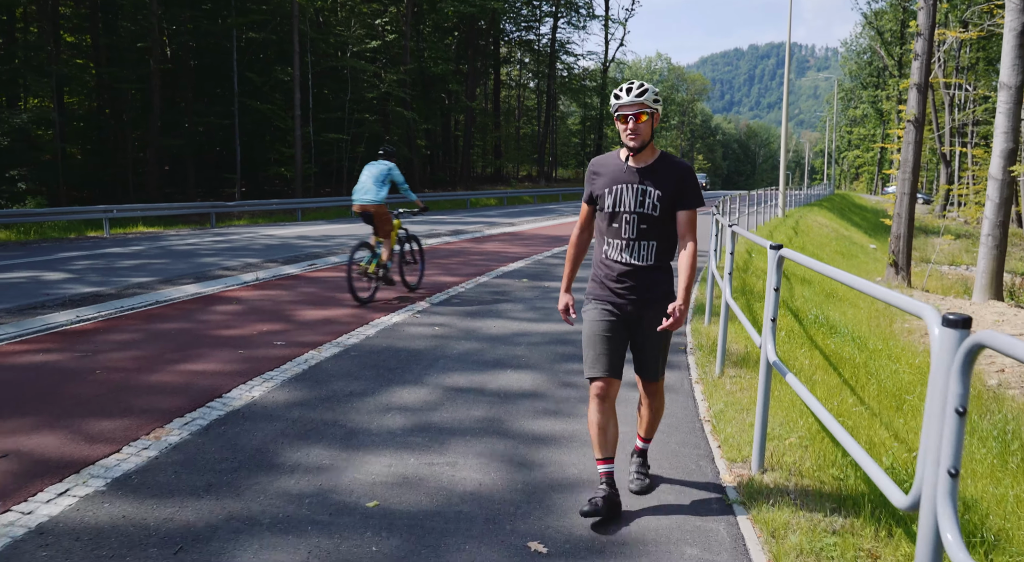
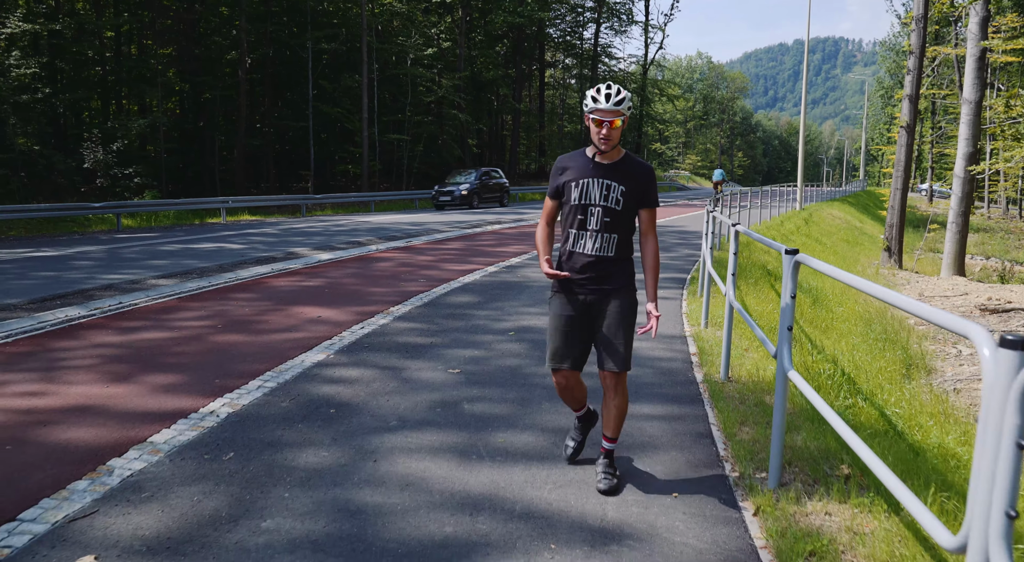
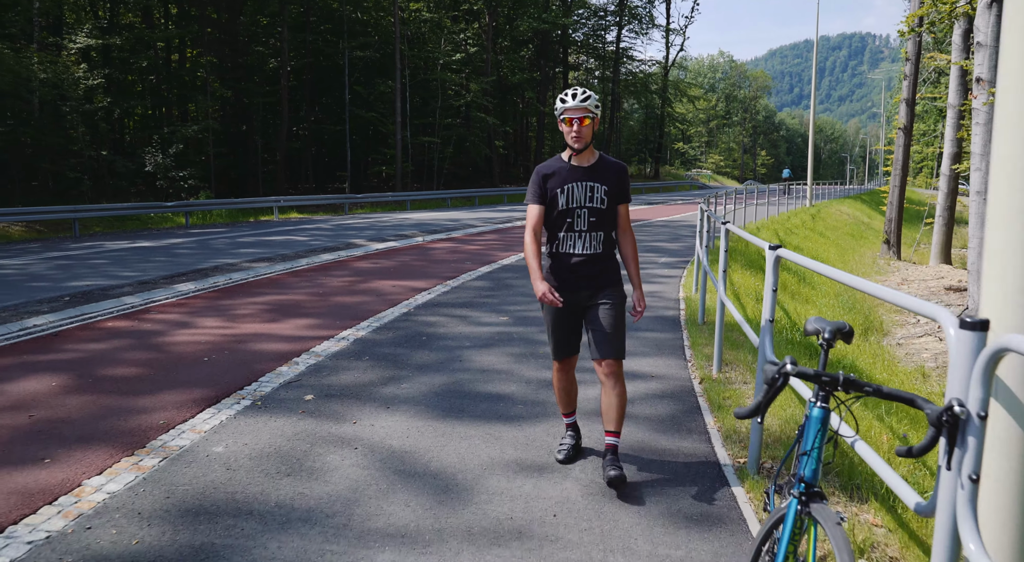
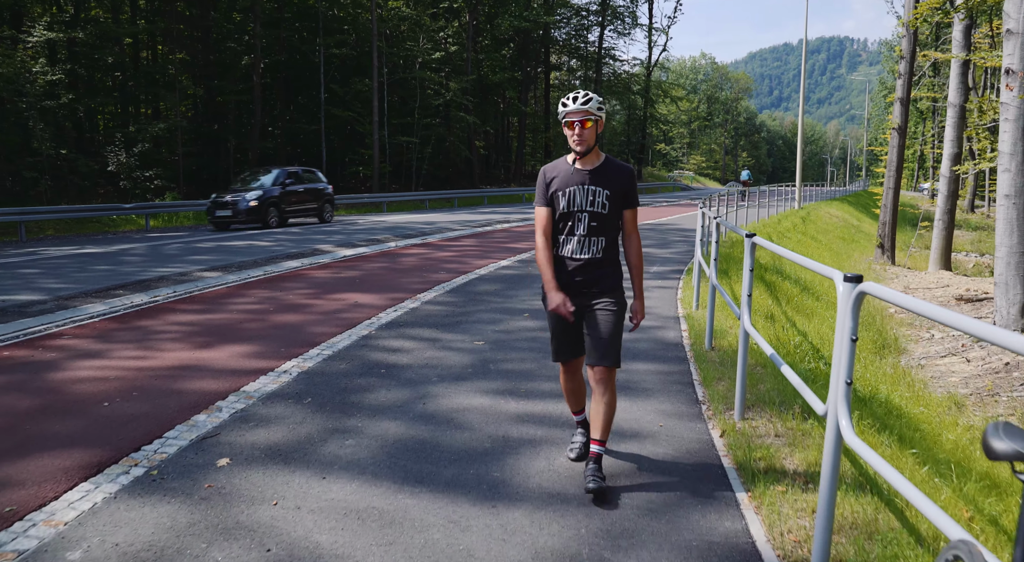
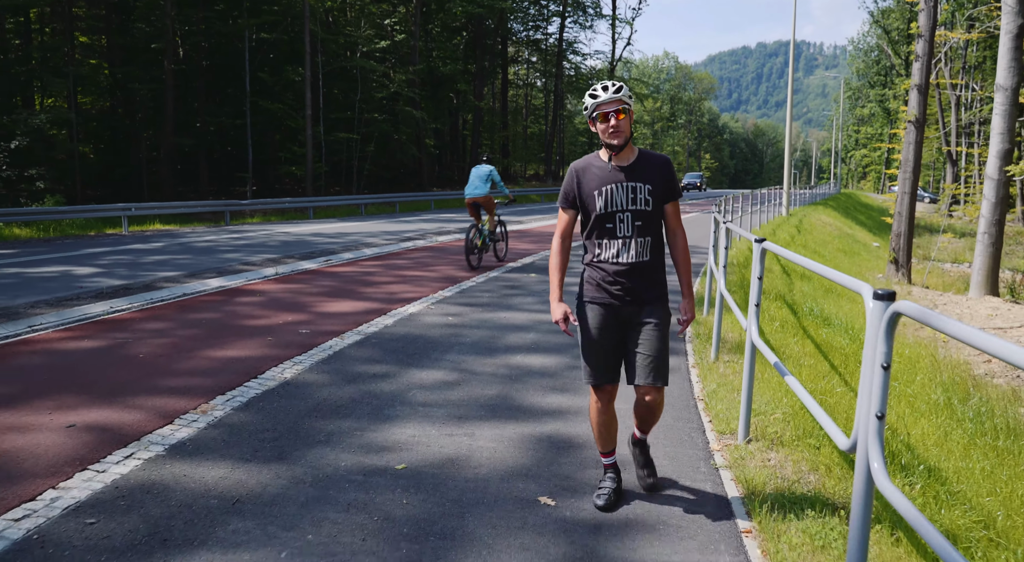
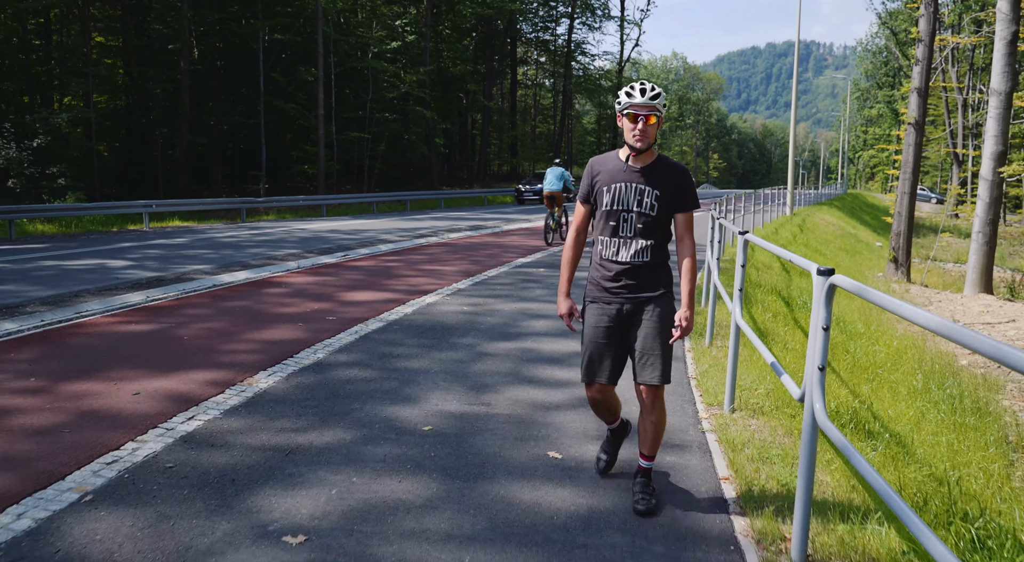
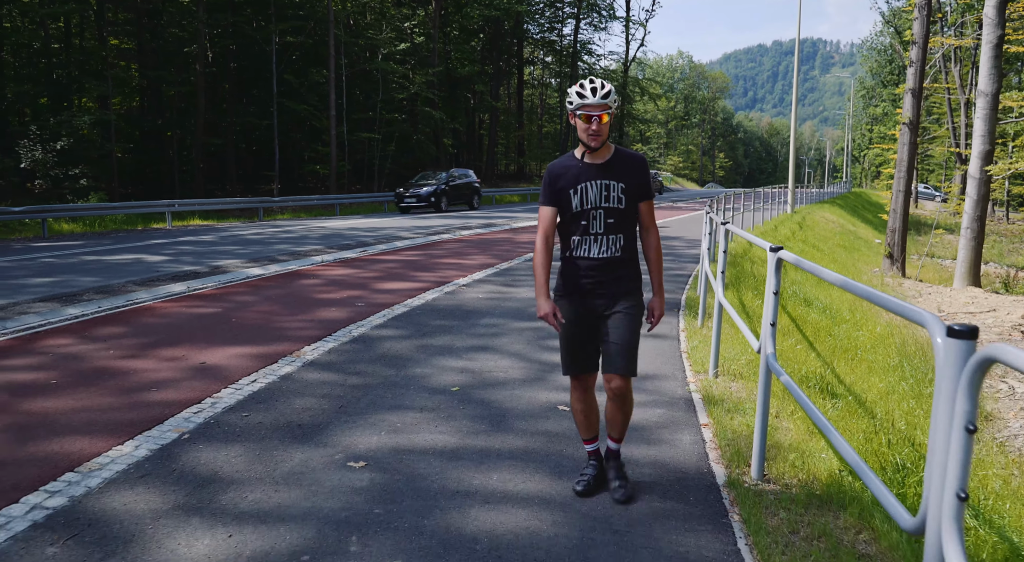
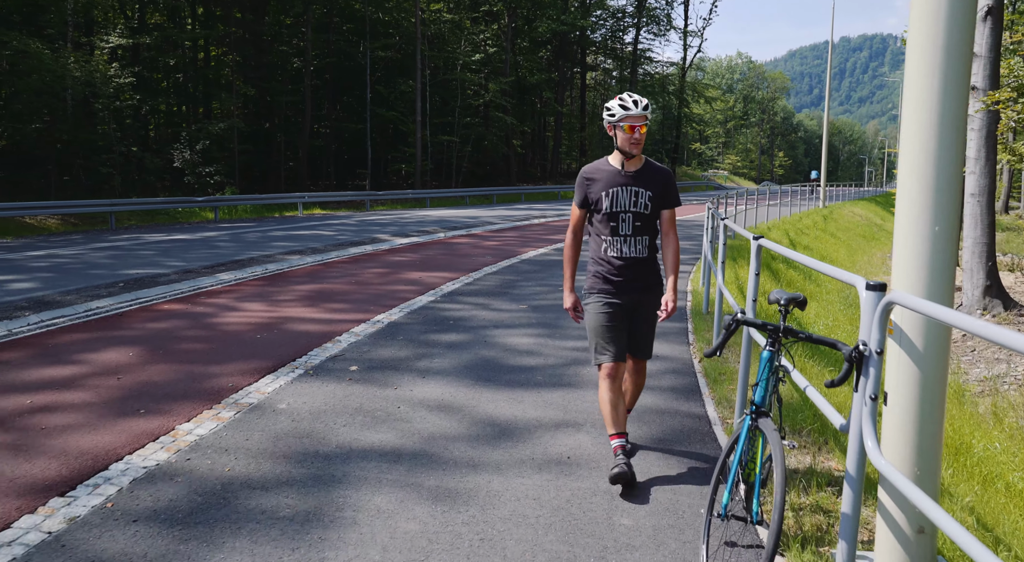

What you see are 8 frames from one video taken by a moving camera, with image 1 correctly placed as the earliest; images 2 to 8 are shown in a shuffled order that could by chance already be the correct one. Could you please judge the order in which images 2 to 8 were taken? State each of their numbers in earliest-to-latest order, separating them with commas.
5, 6, 7, 2, 4, 3, 8
